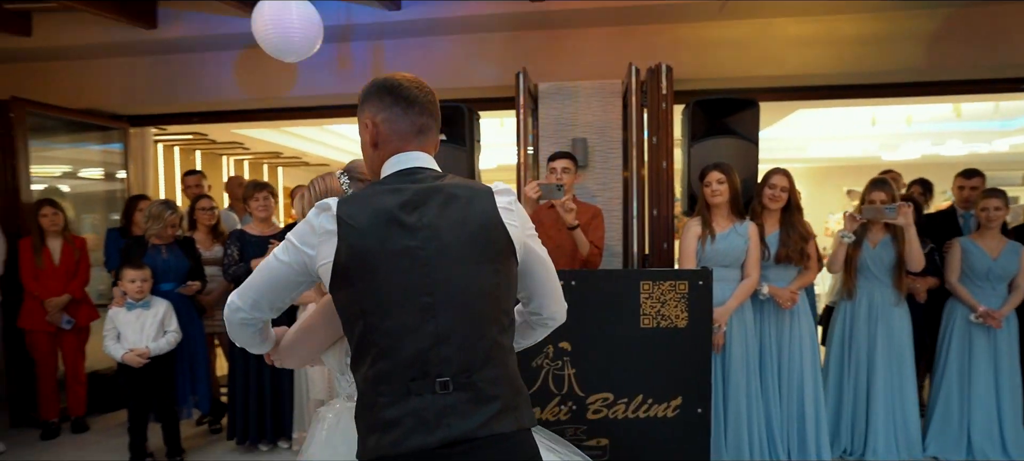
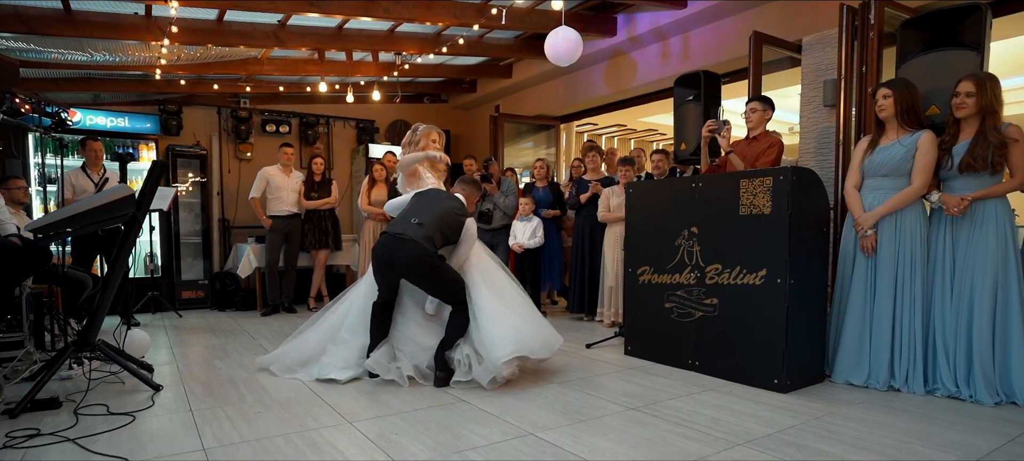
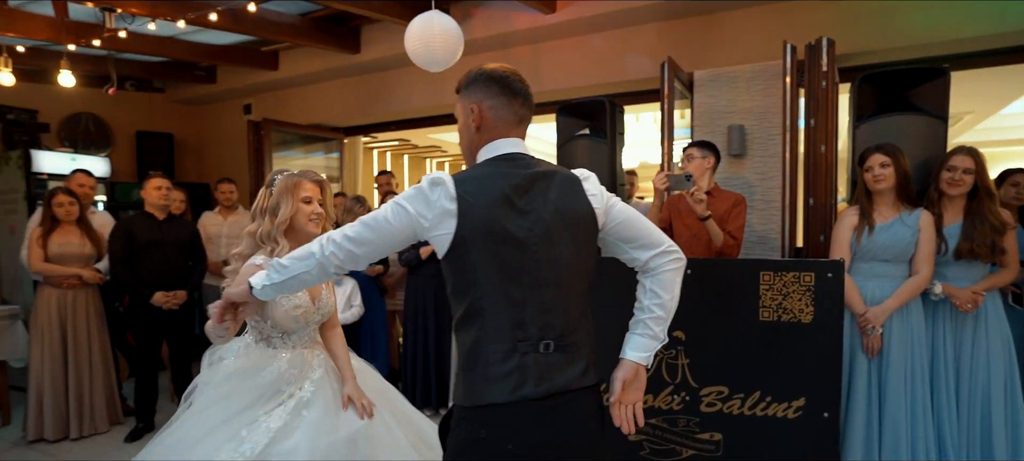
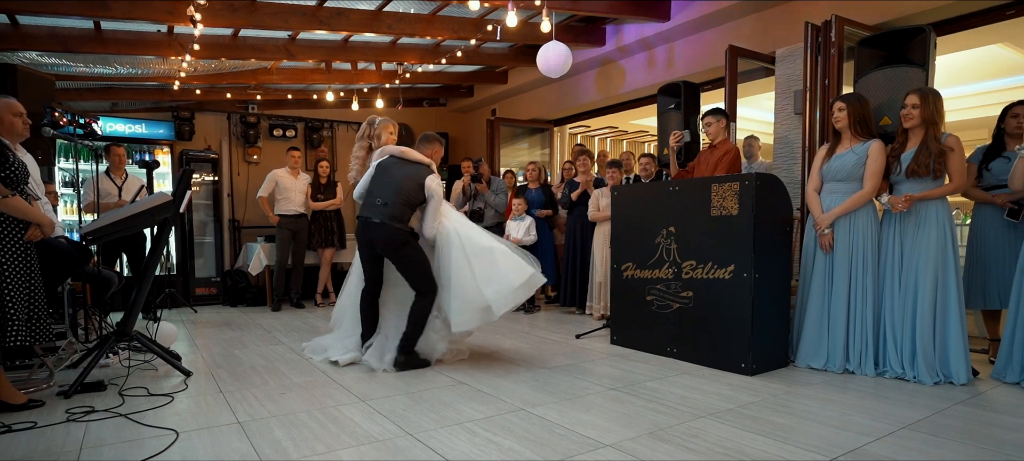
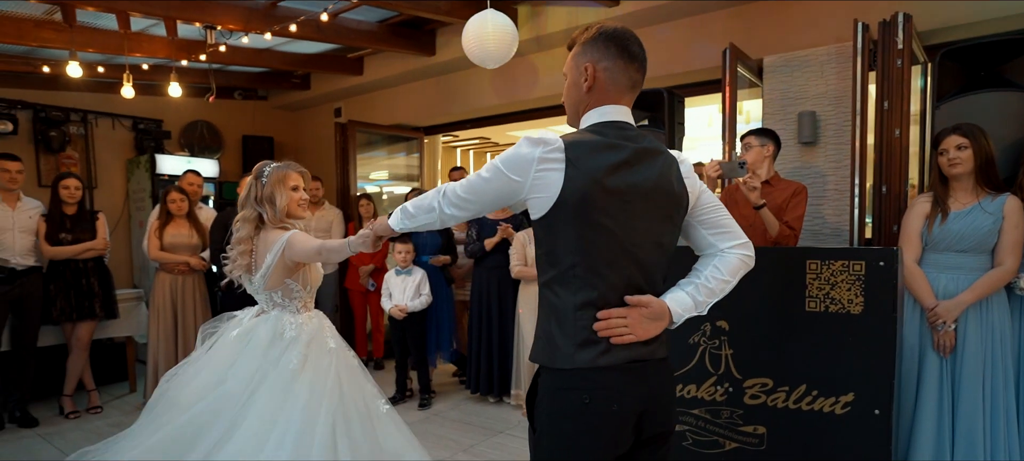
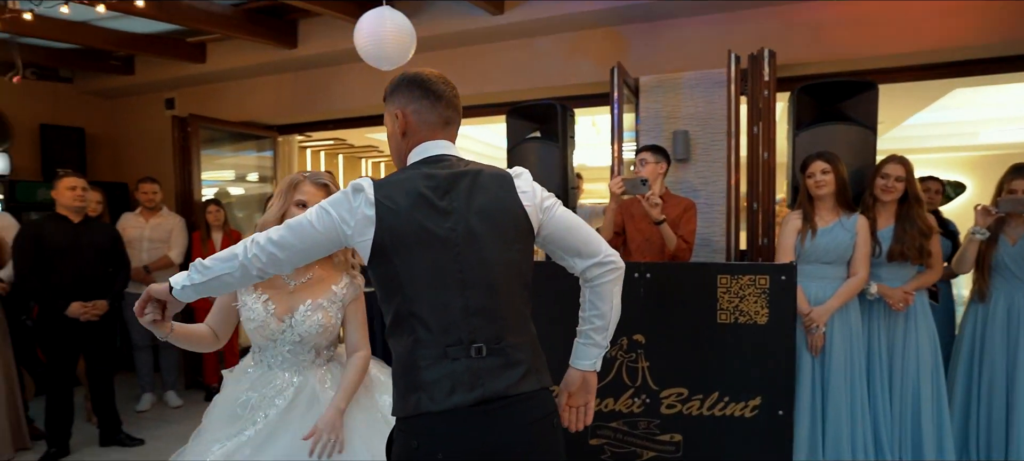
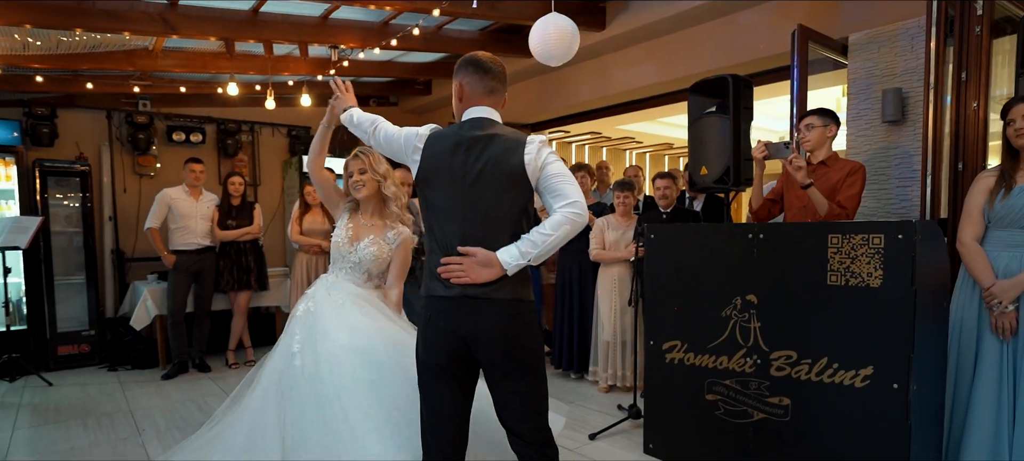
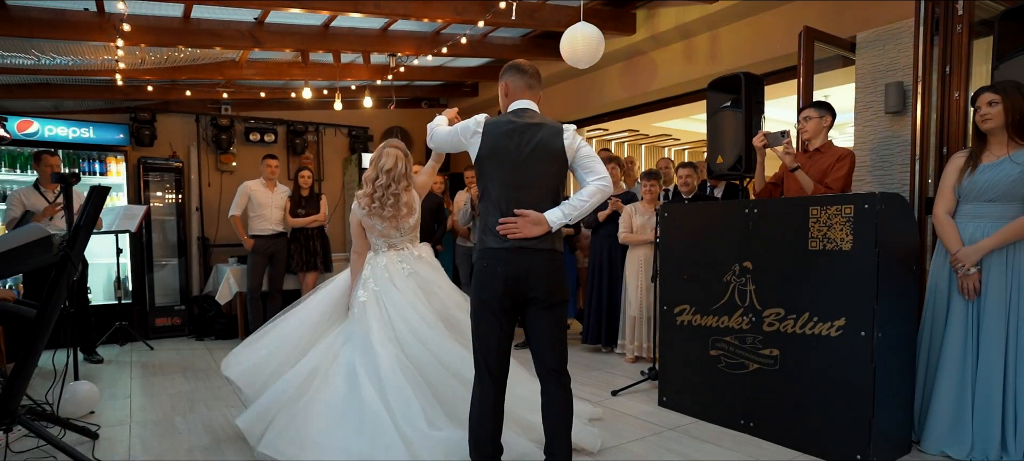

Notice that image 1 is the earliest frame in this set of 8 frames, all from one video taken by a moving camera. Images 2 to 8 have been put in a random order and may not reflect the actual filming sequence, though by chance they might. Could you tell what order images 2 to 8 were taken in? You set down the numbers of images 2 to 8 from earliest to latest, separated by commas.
6, 3, 5, 7, 8, 2, 4
